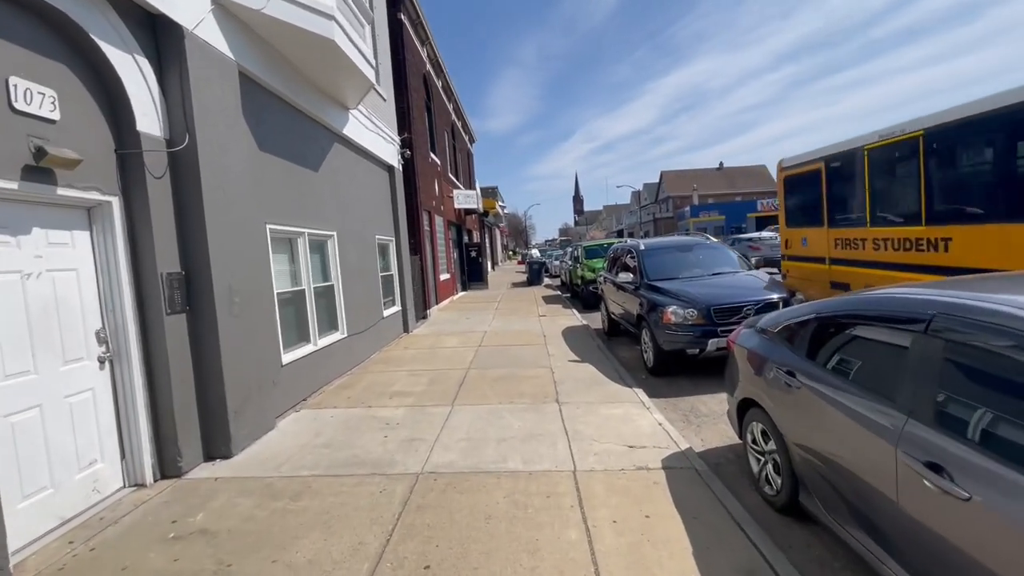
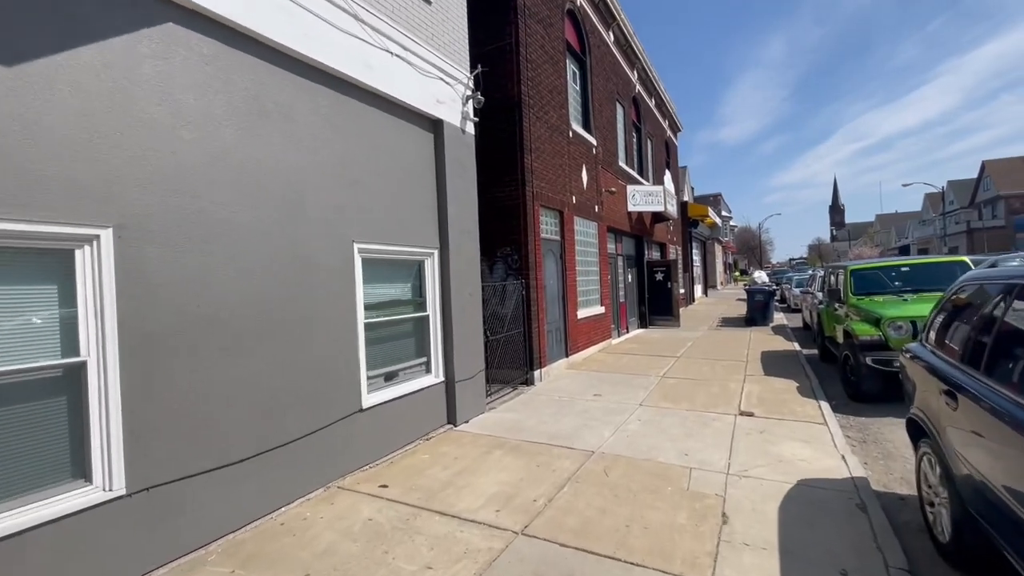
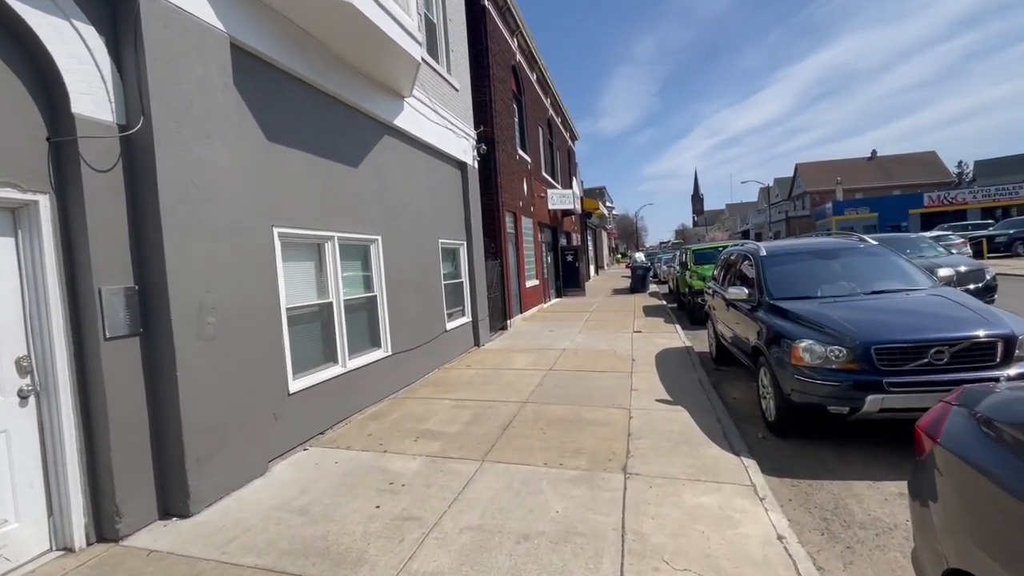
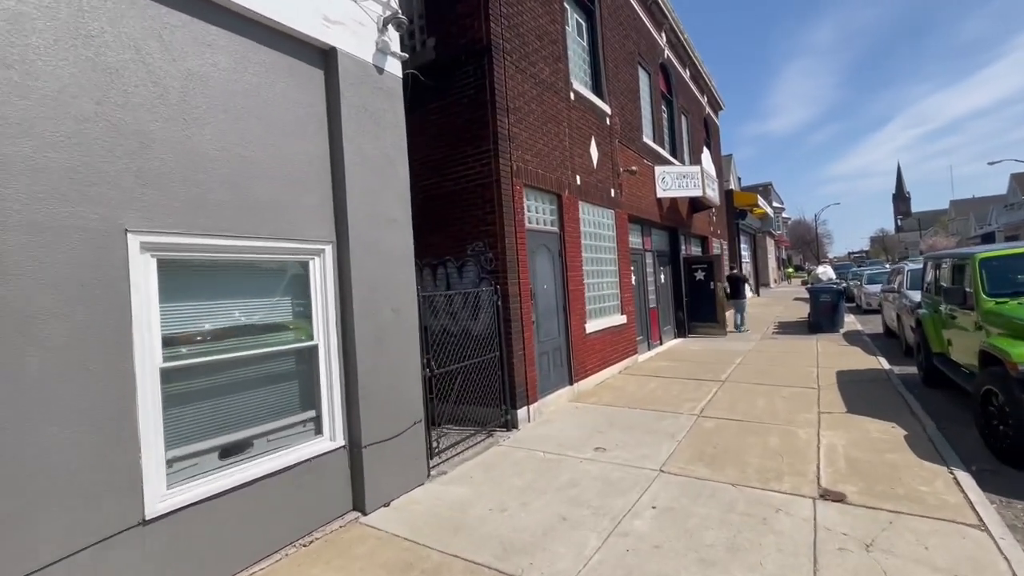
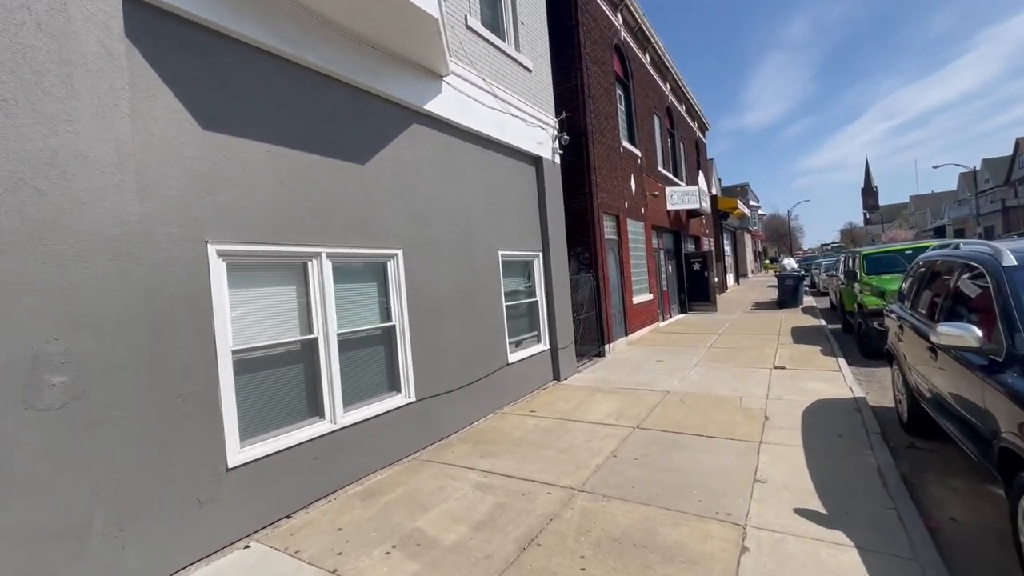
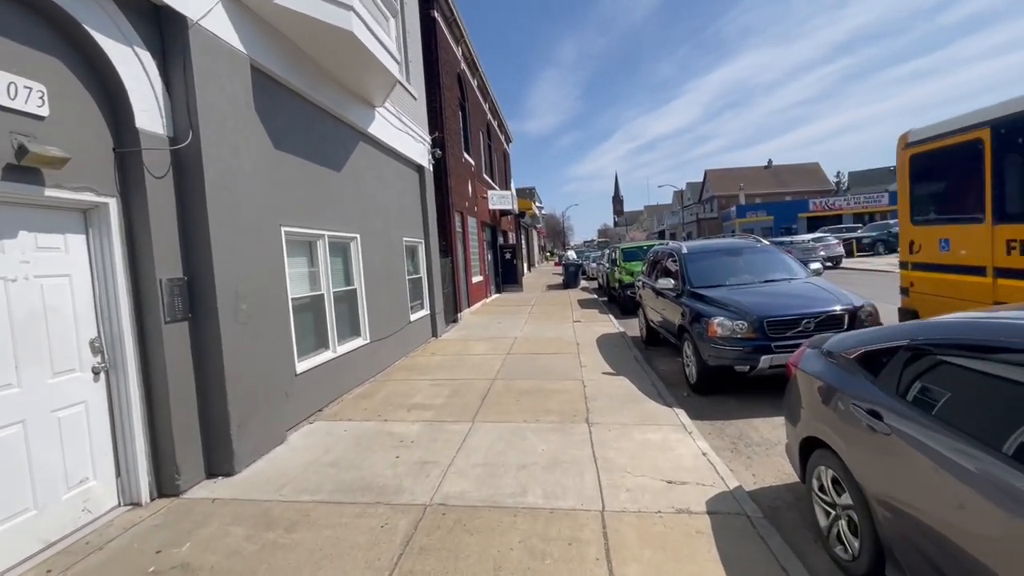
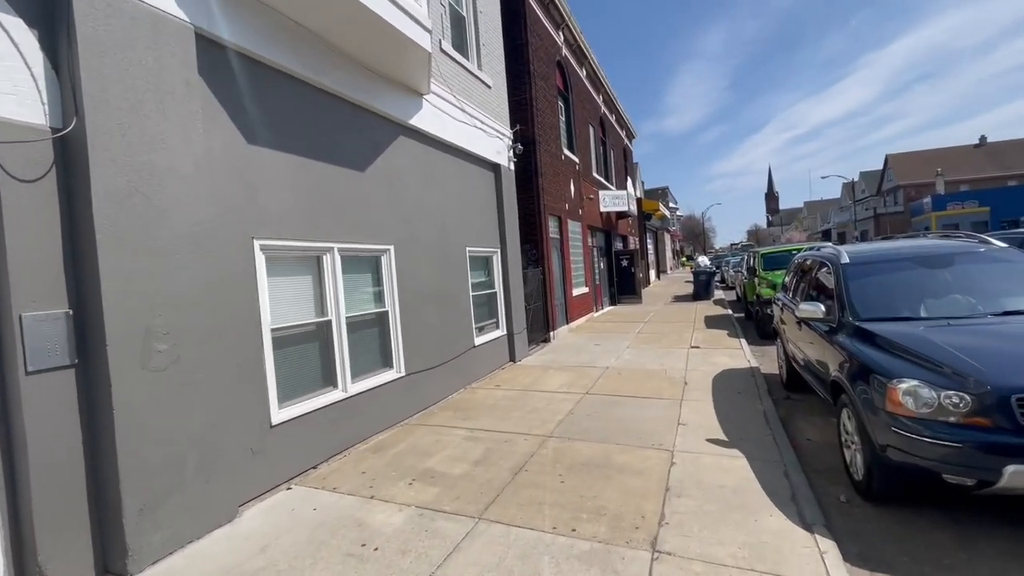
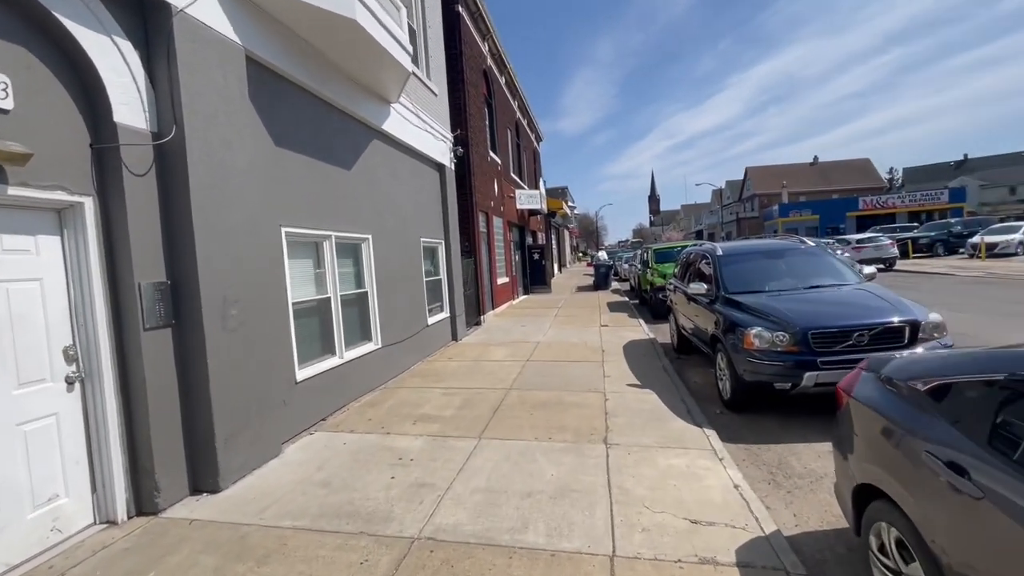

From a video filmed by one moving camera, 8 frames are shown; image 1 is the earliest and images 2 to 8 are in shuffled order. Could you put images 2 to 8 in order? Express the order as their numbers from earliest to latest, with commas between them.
6, 8, 3, 7, 5, 2, 4
